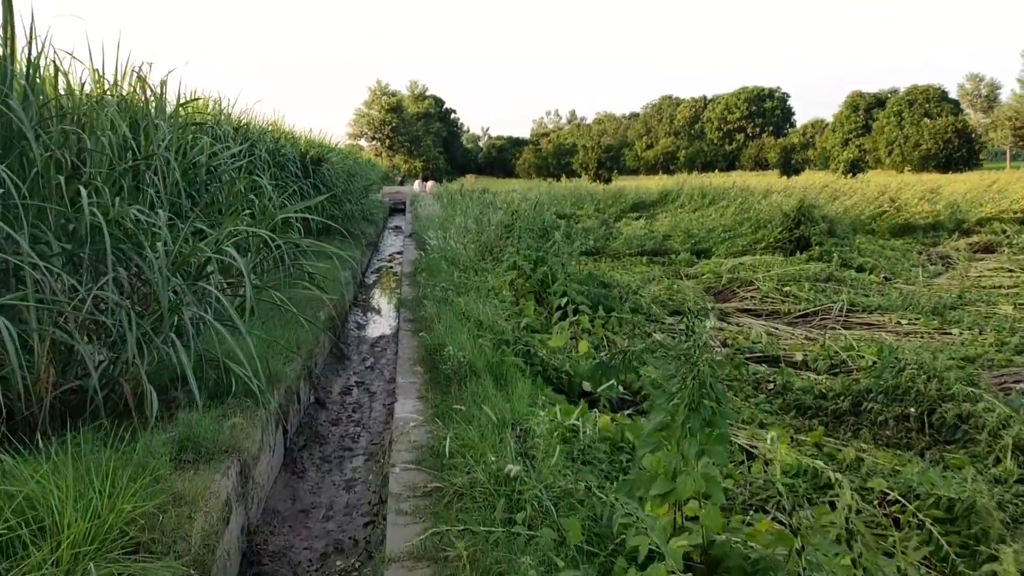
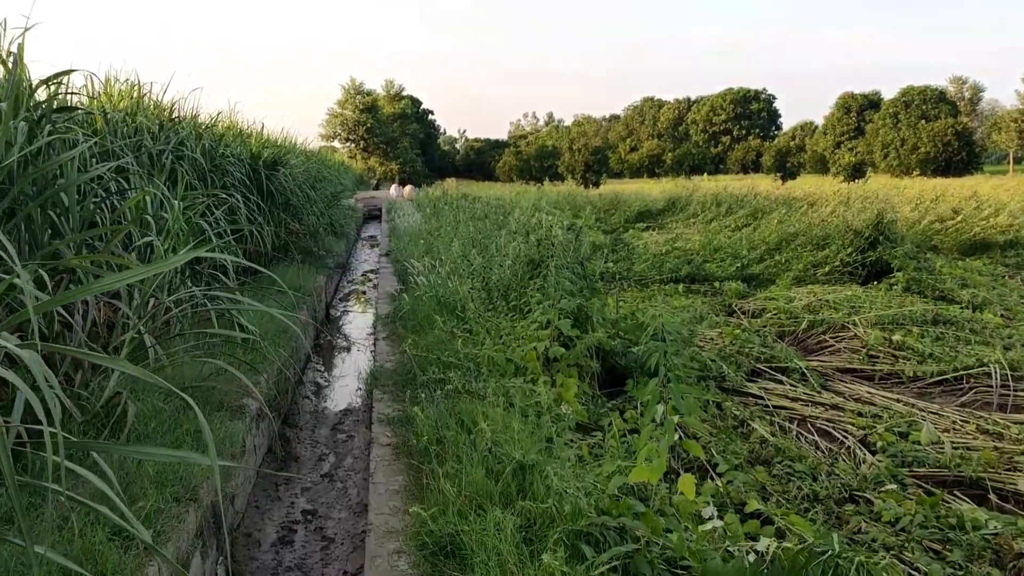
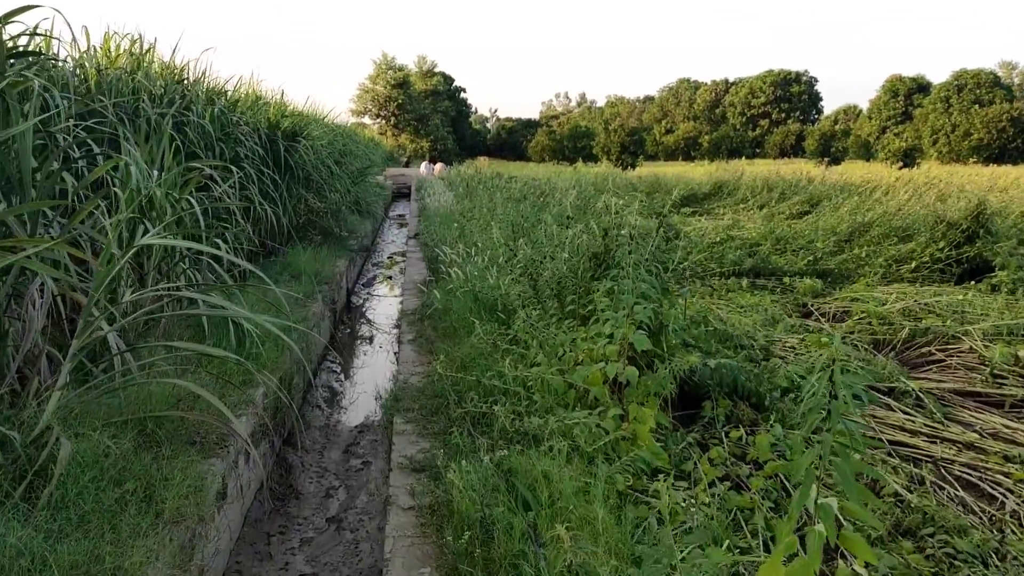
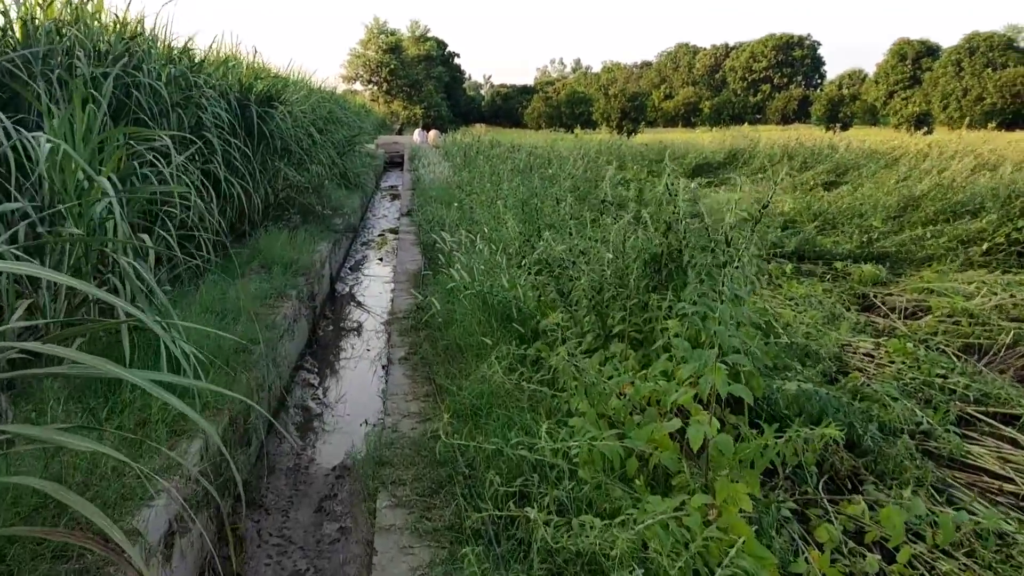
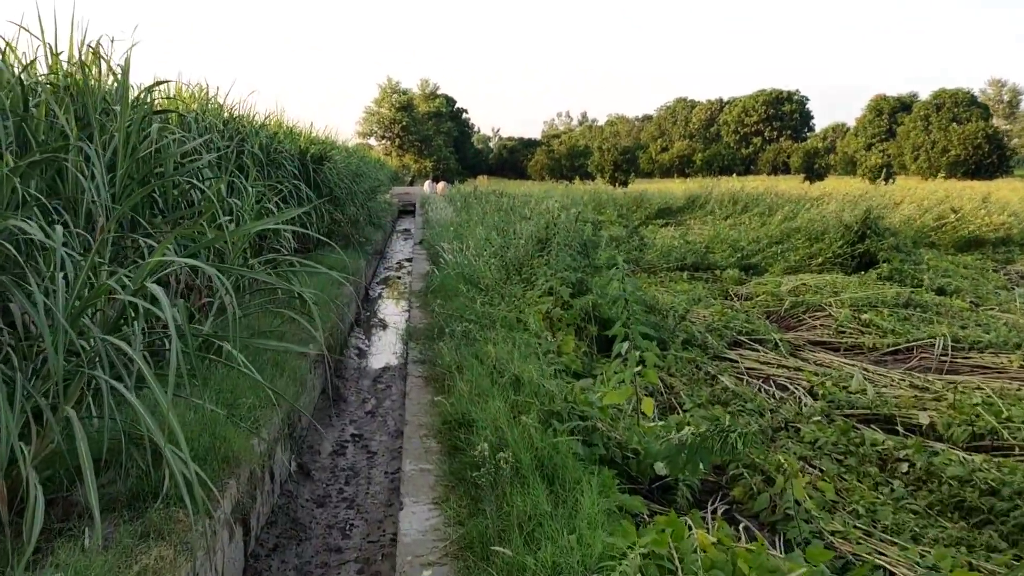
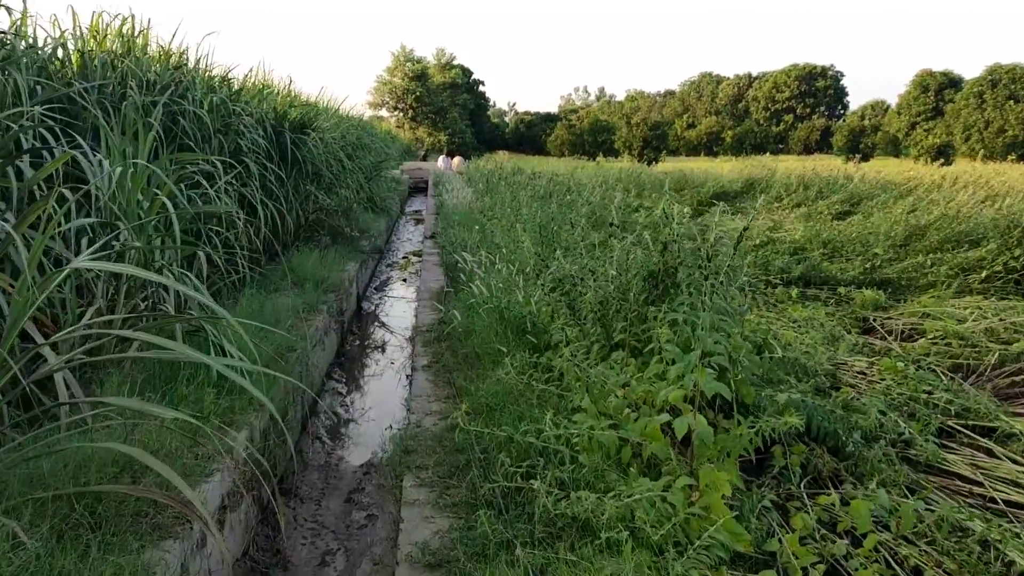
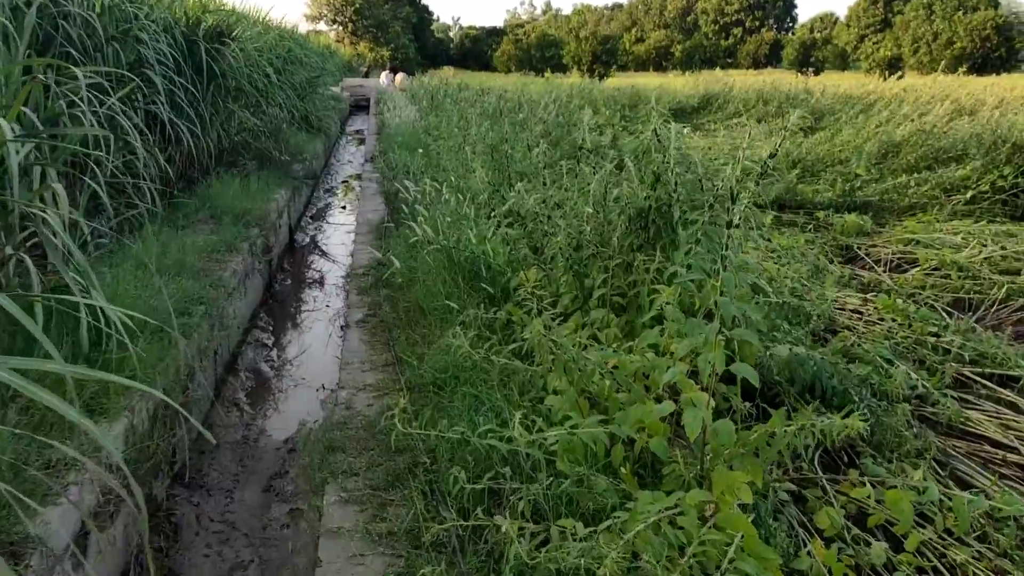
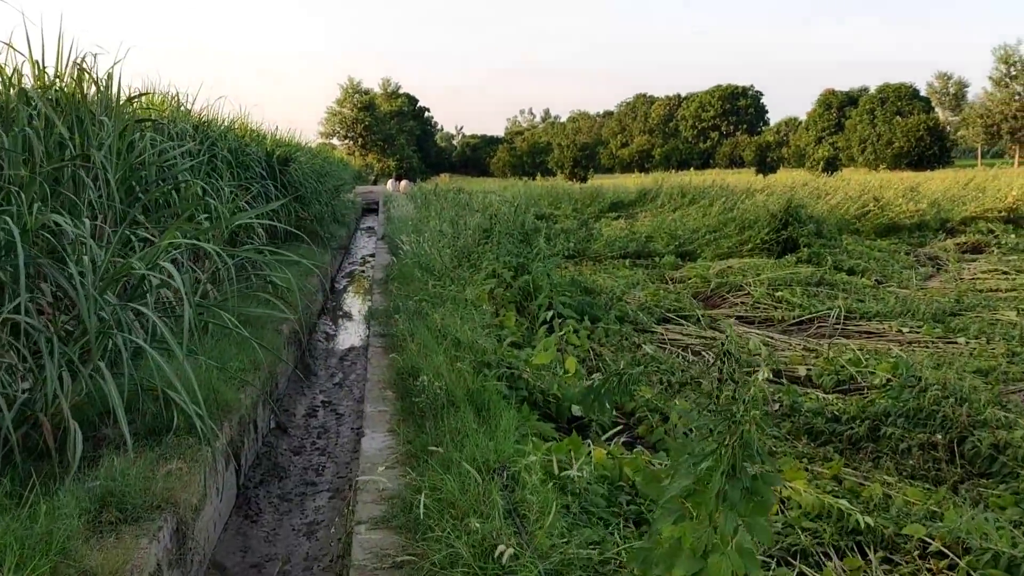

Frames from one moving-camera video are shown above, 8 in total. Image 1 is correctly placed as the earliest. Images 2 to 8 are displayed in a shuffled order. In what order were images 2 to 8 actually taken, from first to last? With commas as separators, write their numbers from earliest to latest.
8, 5, 2, 3, 6, 4, 7
